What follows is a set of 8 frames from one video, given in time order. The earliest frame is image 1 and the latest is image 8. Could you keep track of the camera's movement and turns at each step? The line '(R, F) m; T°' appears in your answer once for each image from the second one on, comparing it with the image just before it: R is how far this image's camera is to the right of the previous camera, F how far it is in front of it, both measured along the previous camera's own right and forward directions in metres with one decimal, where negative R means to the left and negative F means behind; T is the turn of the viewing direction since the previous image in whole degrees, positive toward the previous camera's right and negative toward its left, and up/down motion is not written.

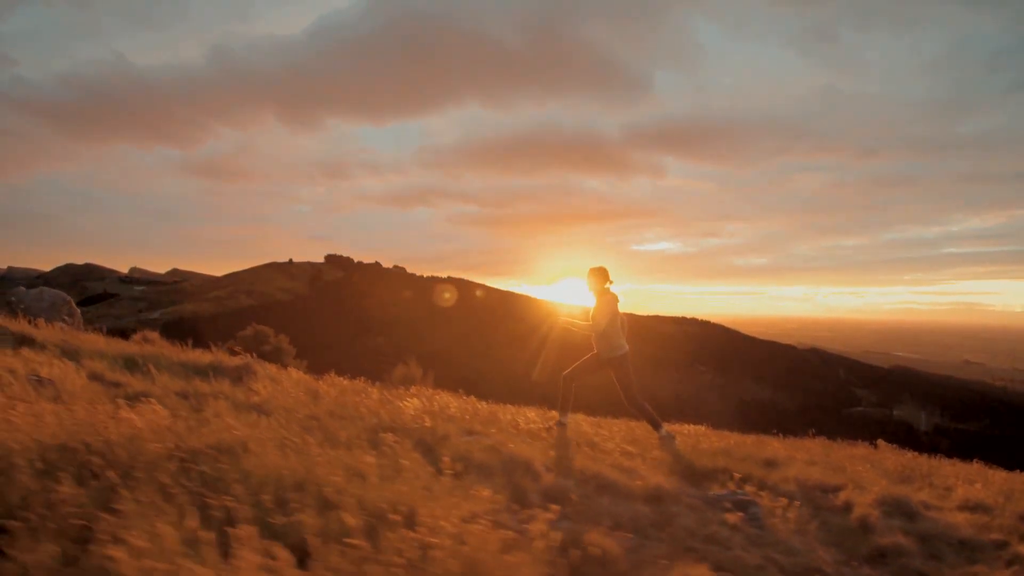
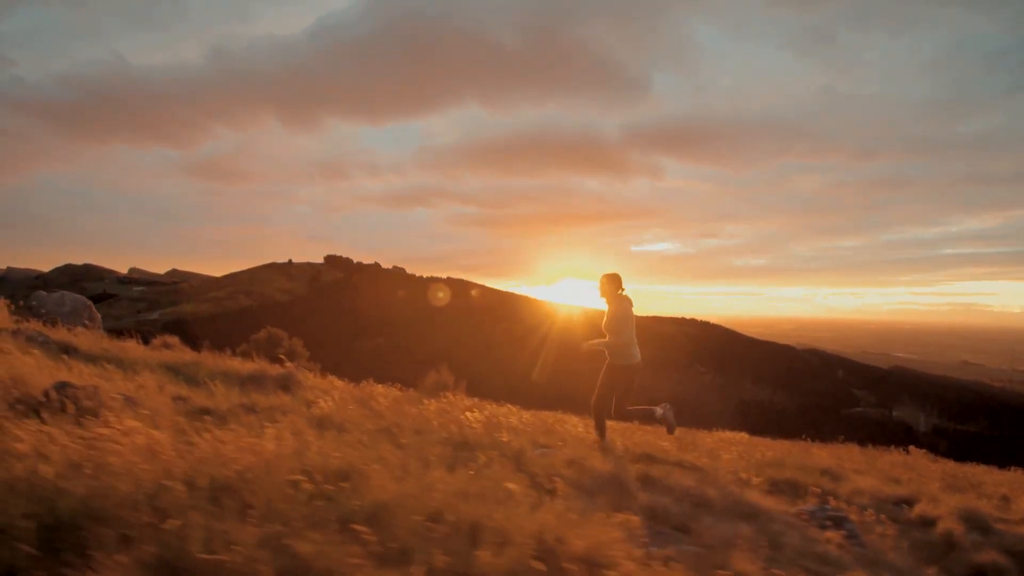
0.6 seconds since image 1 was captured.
(-1.1, +0.2) m; 0°
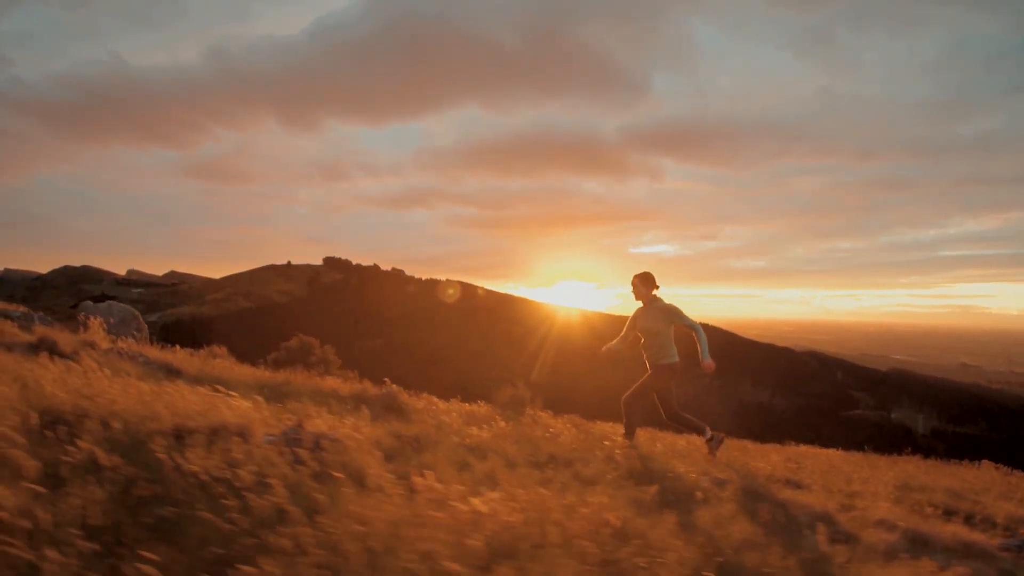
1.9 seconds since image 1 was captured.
(-0.5, +0.2) m; 0°
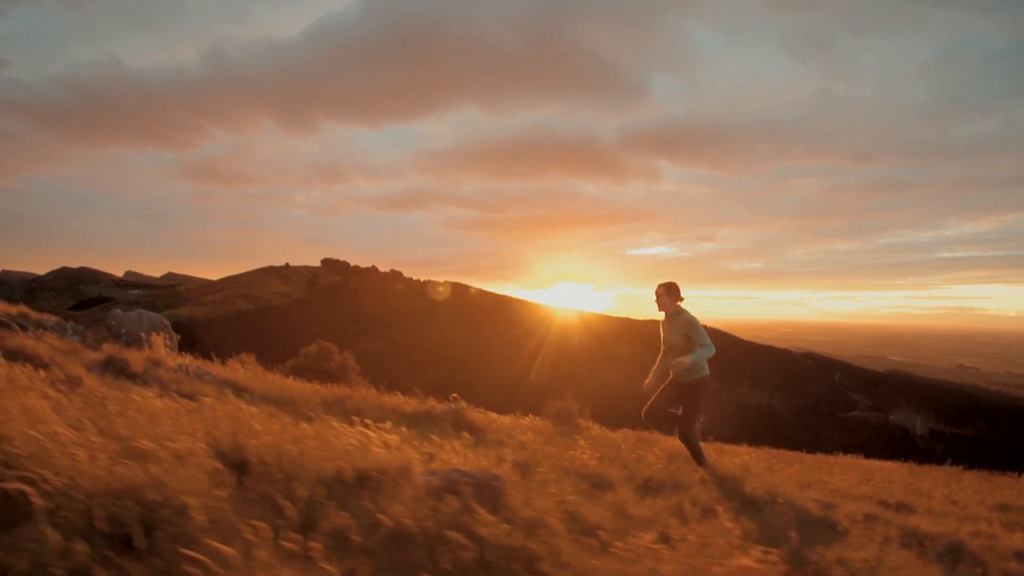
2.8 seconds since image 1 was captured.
(-0.8, +0.2) m; 0°
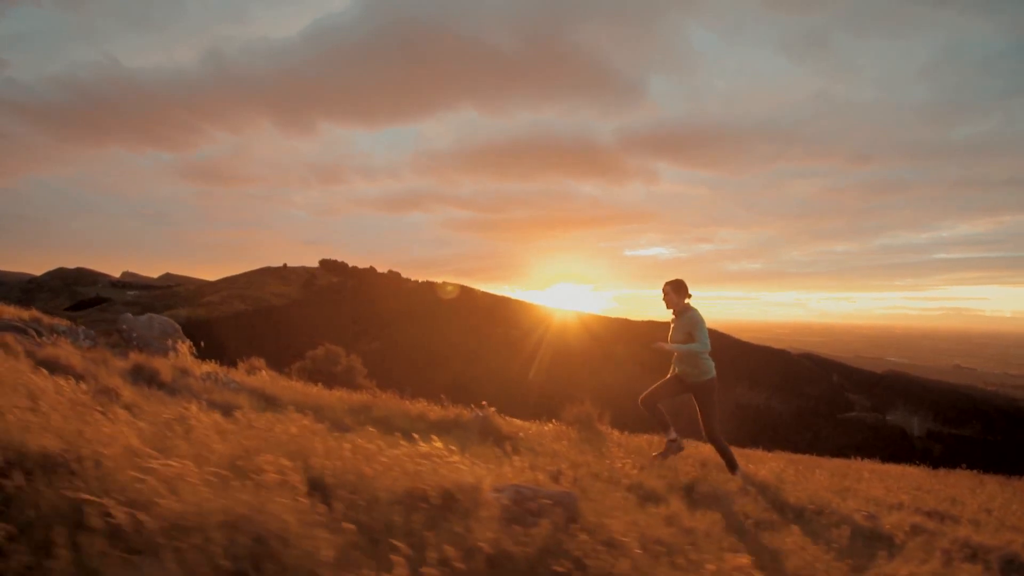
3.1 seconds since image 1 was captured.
(+1.8, -0.8) m; 0°
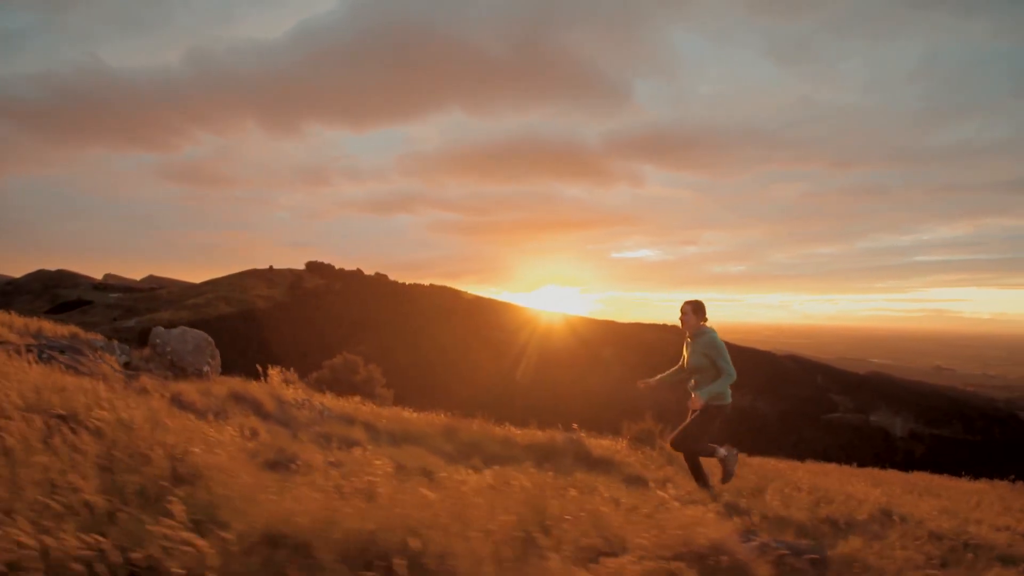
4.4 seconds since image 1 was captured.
(-1.5, +0.3) m; +1°
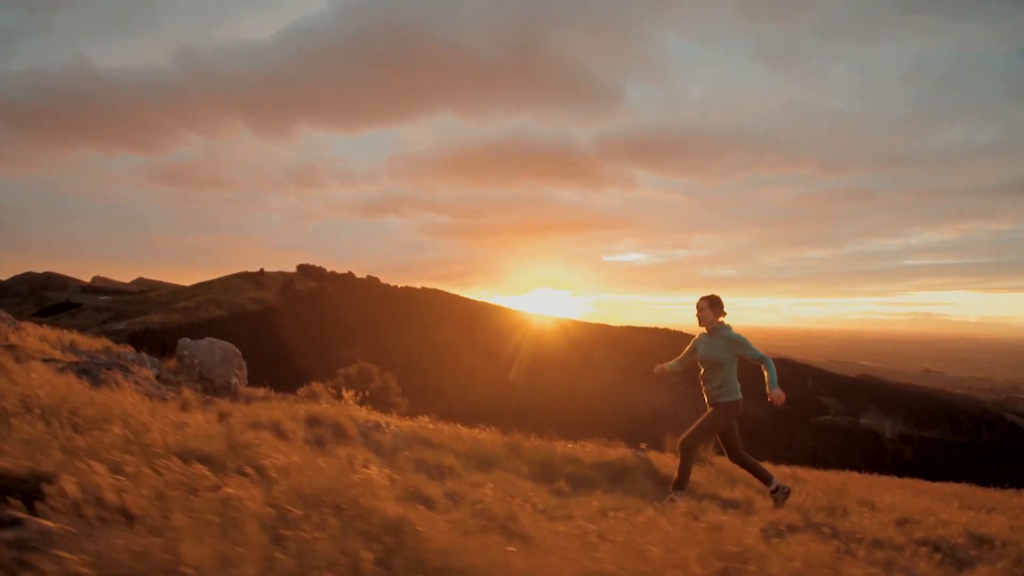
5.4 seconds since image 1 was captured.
(-1.1, +0.2) m; +1°
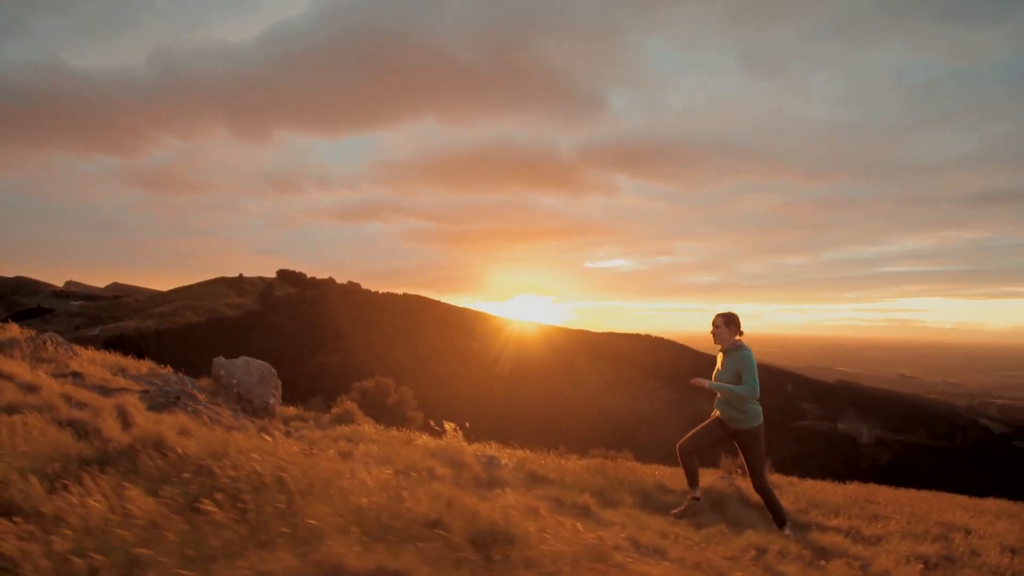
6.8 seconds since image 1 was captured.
(-1.6, +0.2) m; +2°
